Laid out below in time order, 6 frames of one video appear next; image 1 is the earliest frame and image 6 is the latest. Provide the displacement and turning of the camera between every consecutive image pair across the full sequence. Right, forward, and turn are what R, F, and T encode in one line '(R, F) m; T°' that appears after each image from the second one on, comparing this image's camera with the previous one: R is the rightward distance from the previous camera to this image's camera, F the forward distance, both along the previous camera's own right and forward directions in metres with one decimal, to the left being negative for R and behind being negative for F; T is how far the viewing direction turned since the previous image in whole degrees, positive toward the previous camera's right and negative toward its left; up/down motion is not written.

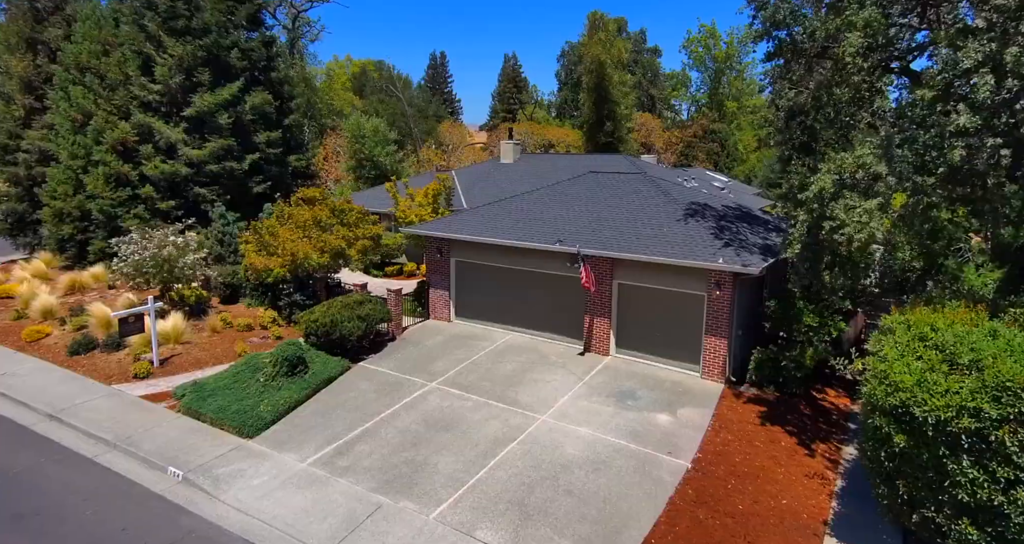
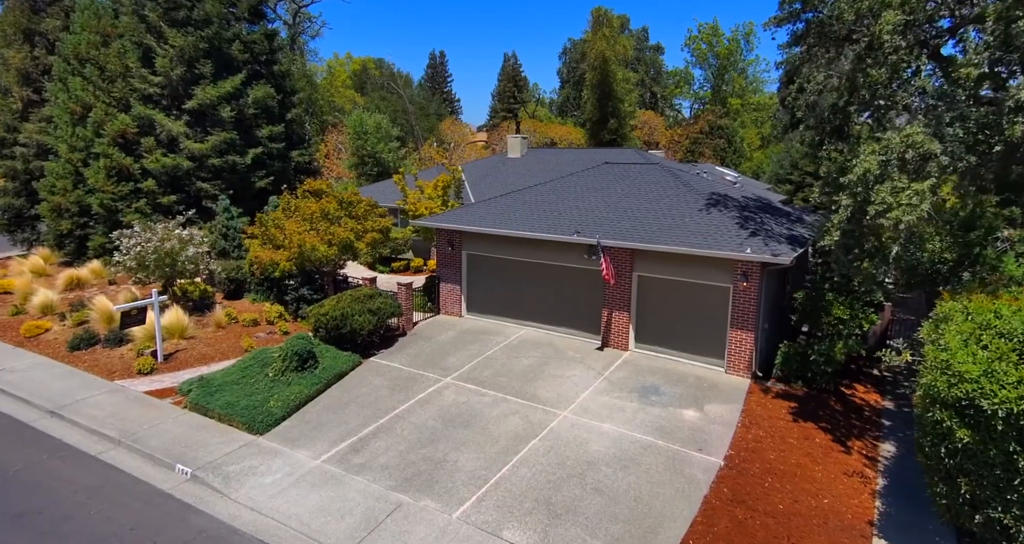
(-0.5, +0.4) m; 0°
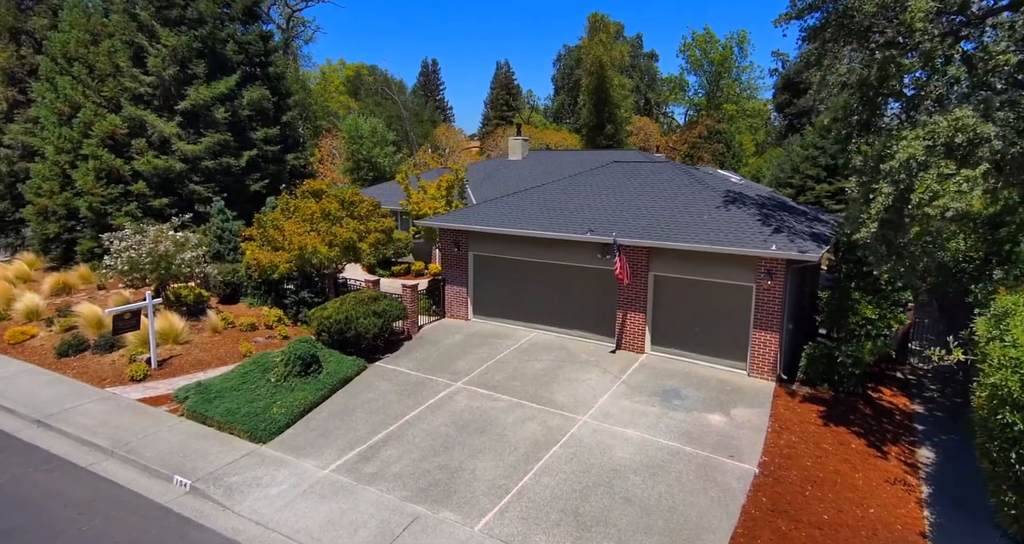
(-0.5, +0.5) m; +1°
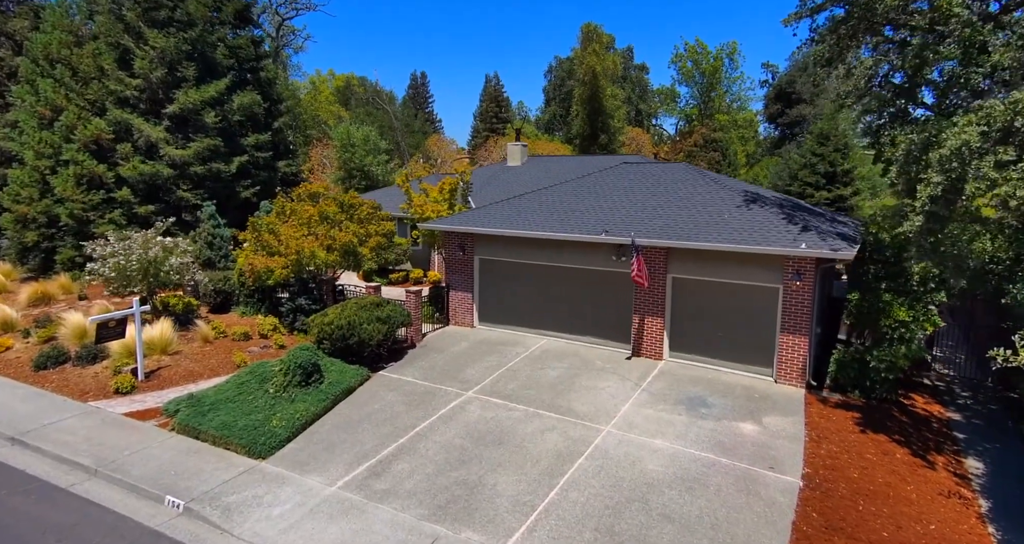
(-0.6, +0.7) m; +1°
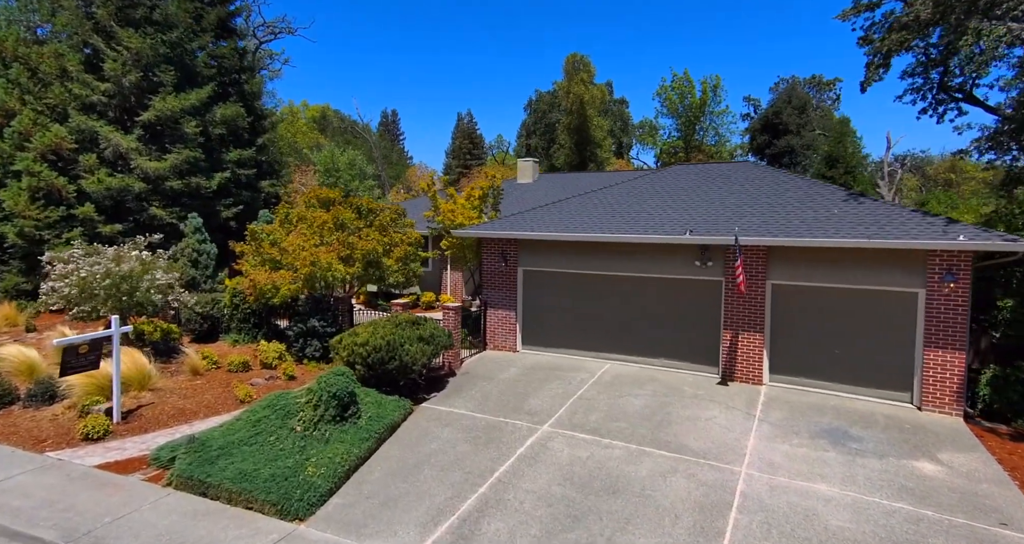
(-2.0, +2.3) m; +4°
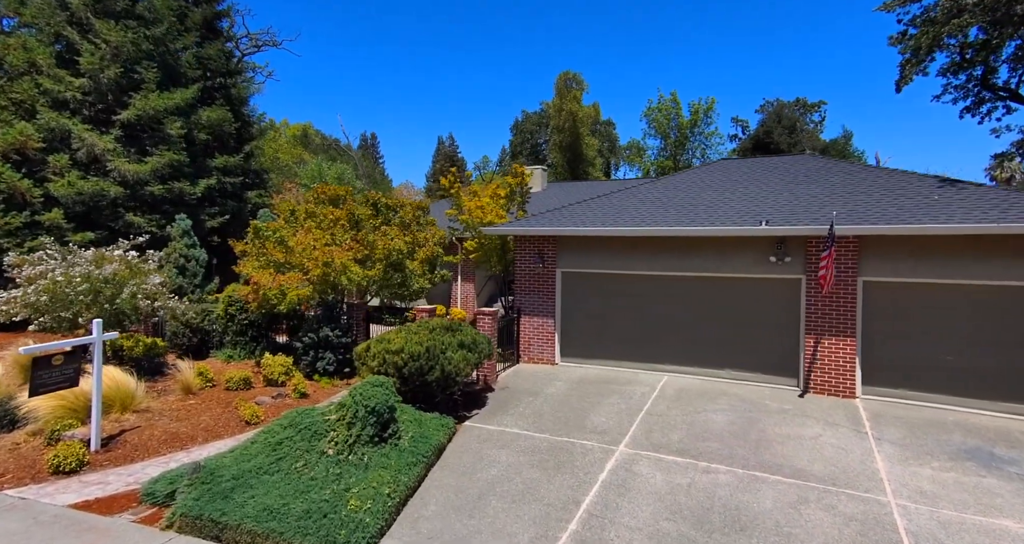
(-1.3, +1.5) m; +3°
